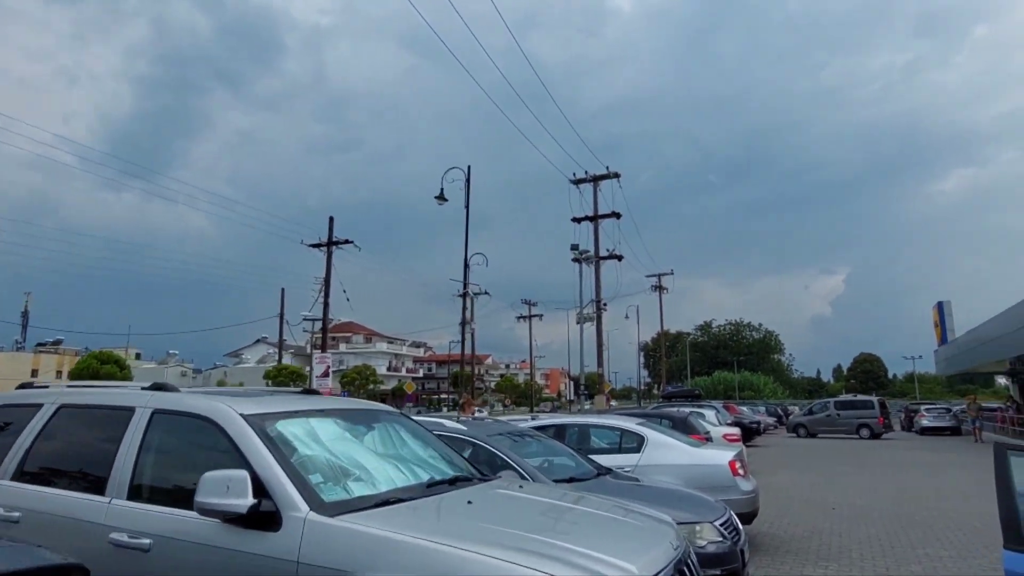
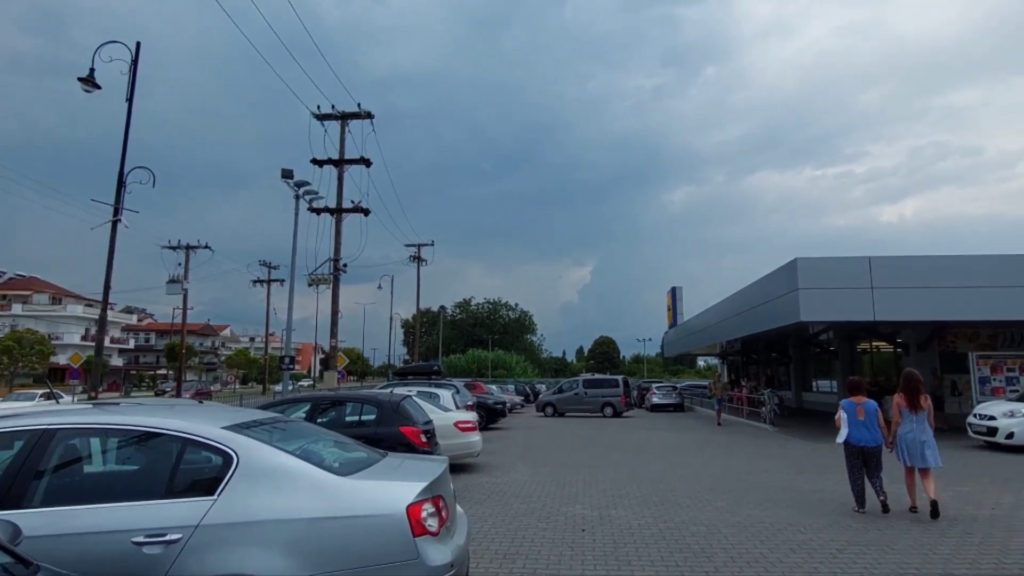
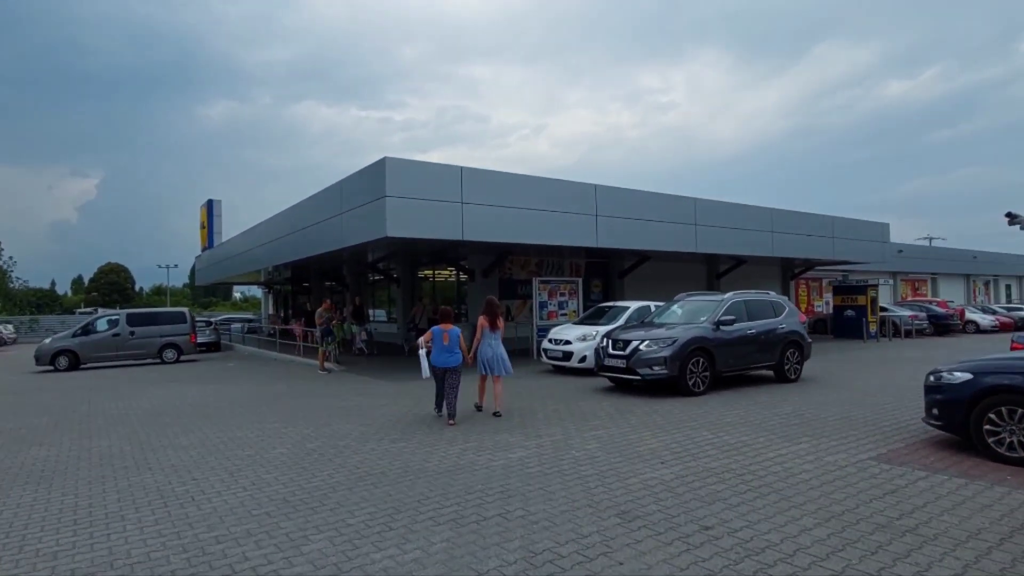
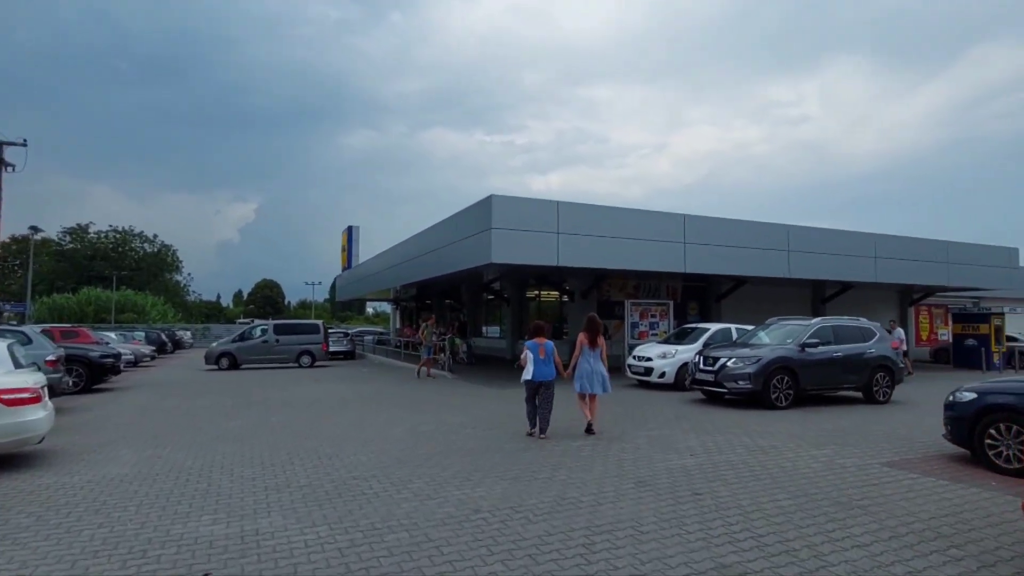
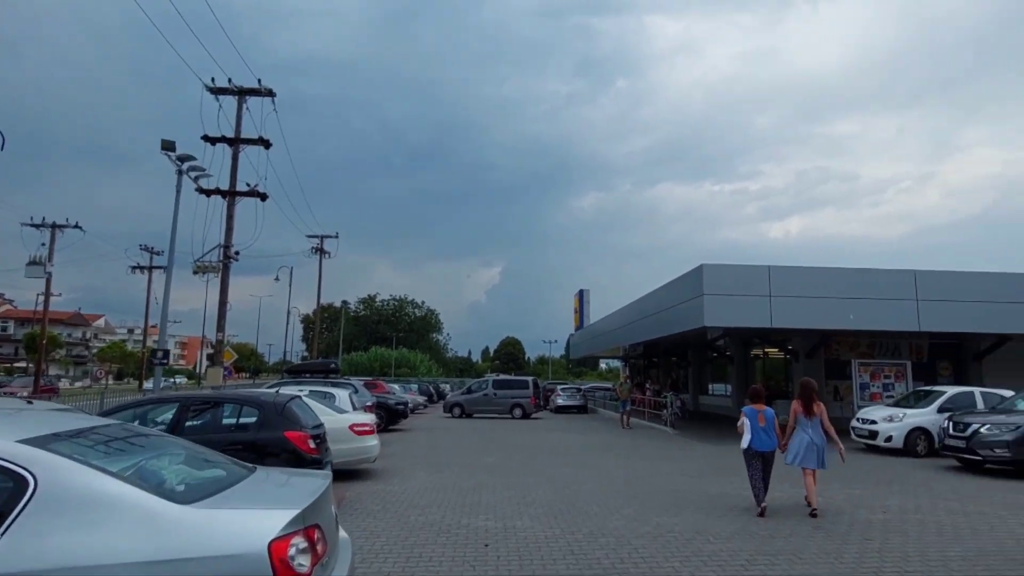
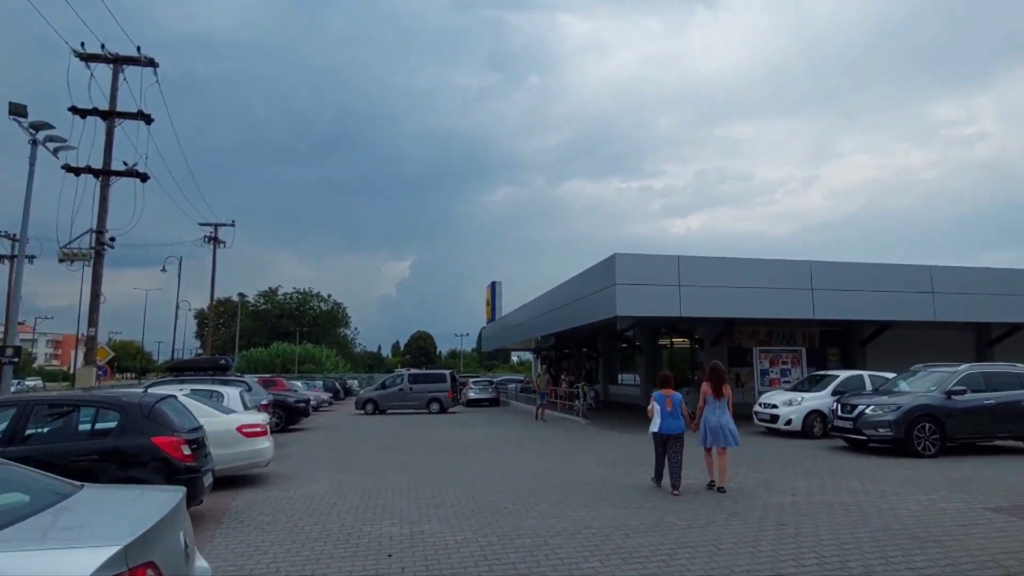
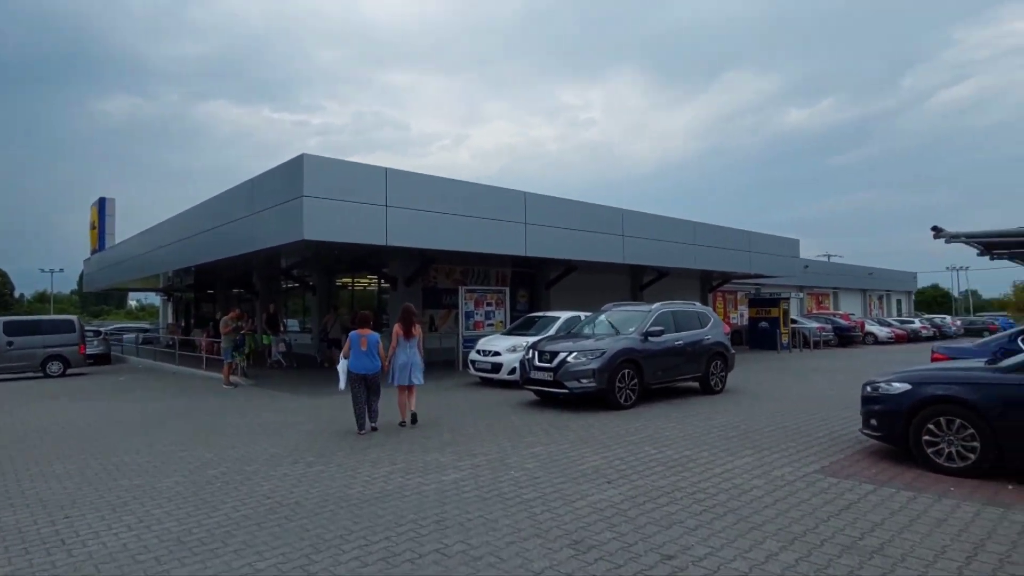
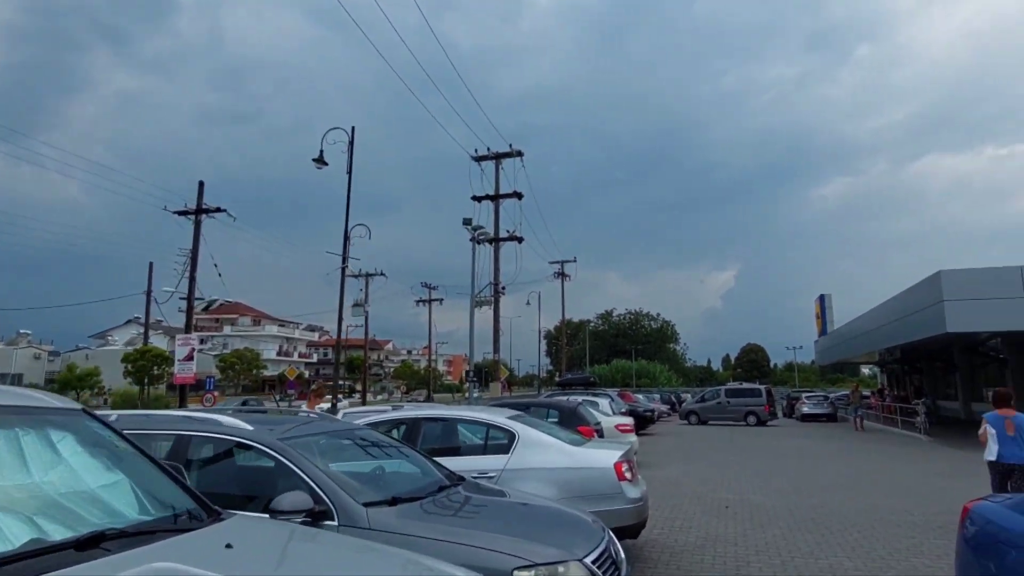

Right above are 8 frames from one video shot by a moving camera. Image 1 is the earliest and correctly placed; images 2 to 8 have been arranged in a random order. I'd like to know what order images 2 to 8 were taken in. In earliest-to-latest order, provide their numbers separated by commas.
8, 2, 5, 6, 4, 3, 7
